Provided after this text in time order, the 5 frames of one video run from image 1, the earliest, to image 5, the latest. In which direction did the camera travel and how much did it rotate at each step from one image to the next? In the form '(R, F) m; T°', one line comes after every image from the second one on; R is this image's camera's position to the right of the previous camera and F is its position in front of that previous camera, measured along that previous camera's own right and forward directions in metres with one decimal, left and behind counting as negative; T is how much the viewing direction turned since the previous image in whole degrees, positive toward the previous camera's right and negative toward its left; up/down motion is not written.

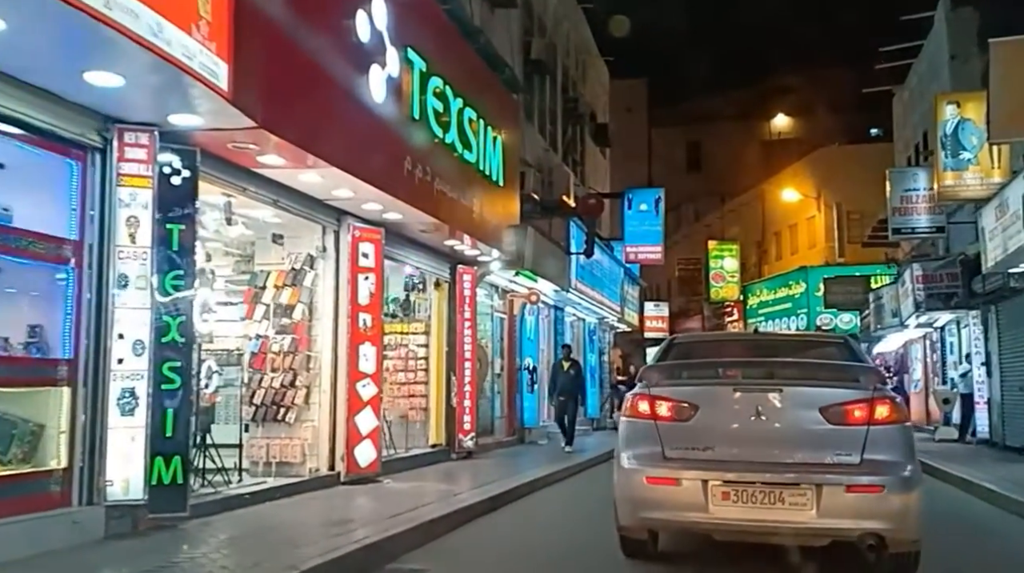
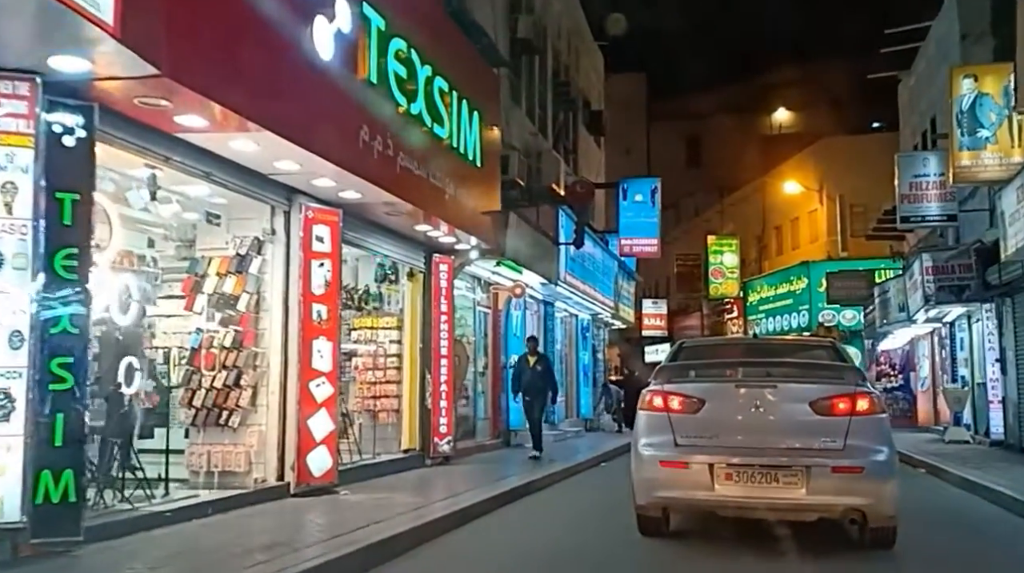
(+0.3, +1.3) m; 0°
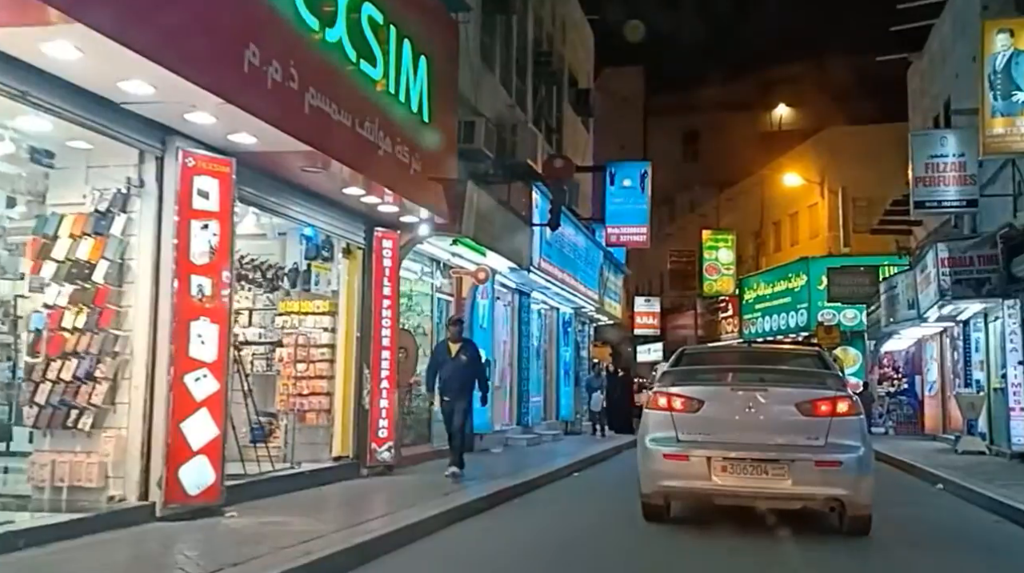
(+0.5, +2.2) m; 0°
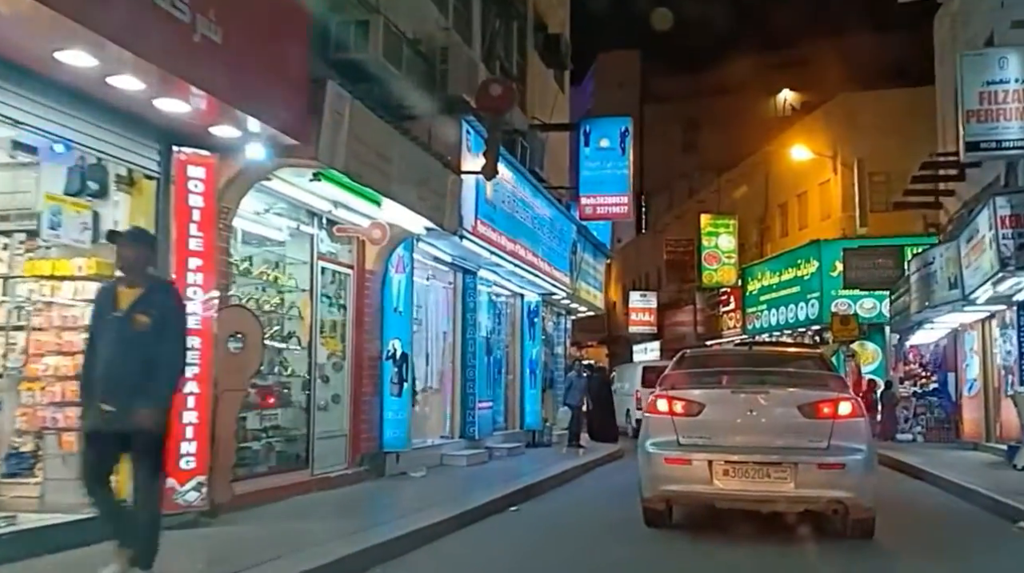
(+1.0, +4.4) m; 0°
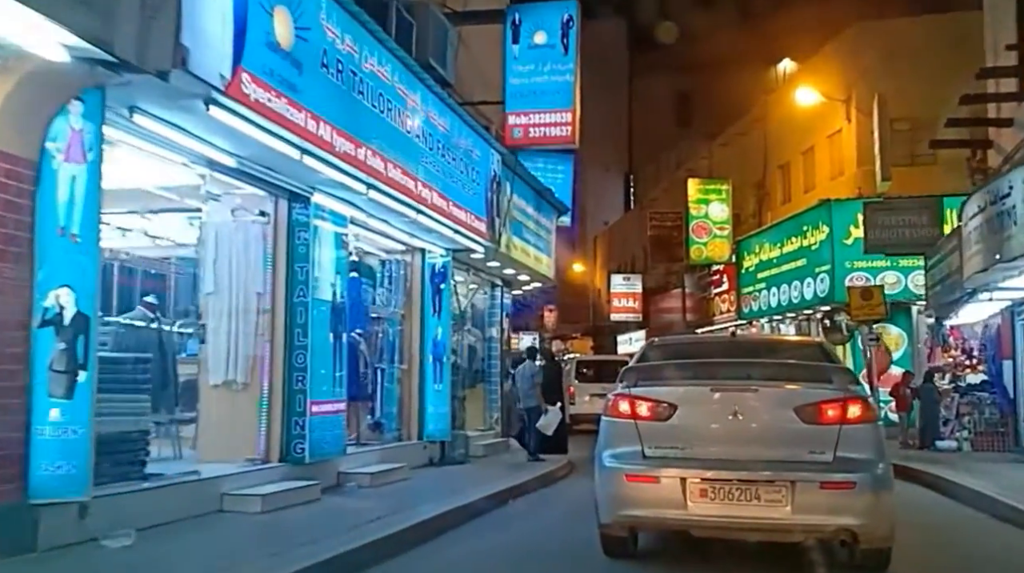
(+1.4, +6.2) m; 0°
